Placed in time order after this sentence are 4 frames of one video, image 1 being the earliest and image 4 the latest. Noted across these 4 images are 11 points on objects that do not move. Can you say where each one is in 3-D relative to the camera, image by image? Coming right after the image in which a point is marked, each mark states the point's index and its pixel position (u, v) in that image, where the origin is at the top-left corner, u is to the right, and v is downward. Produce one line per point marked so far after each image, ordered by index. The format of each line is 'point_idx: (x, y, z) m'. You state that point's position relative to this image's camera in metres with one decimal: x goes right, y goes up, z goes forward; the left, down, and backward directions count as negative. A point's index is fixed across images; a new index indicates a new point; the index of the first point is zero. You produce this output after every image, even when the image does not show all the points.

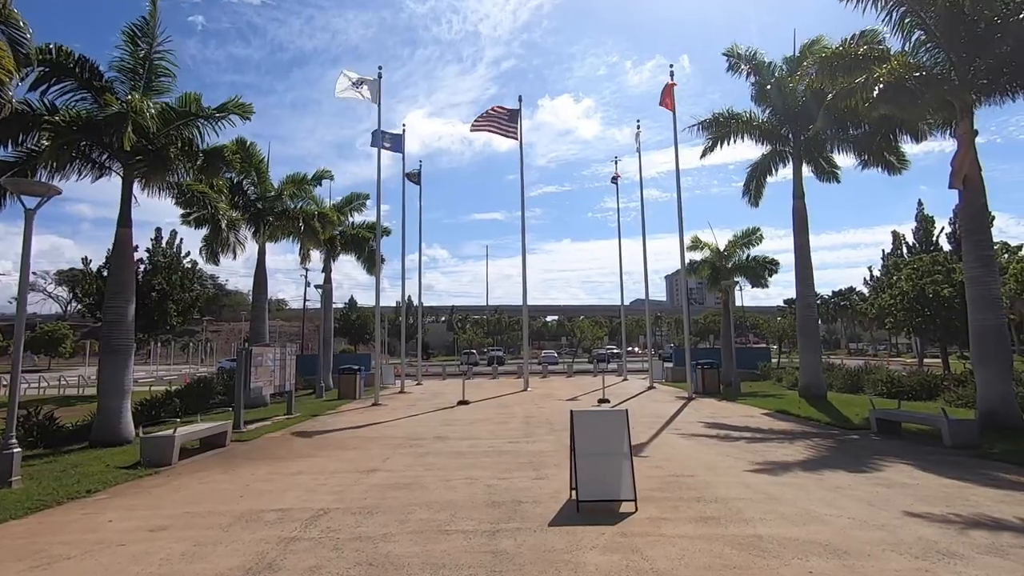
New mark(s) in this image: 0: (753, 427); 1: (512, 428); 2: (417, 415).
0: (+5.3, -3.0, +15.5) m
1: (0.0, -3.1, +15.6) m
2: (-2.6, -3.5, +19.2) m
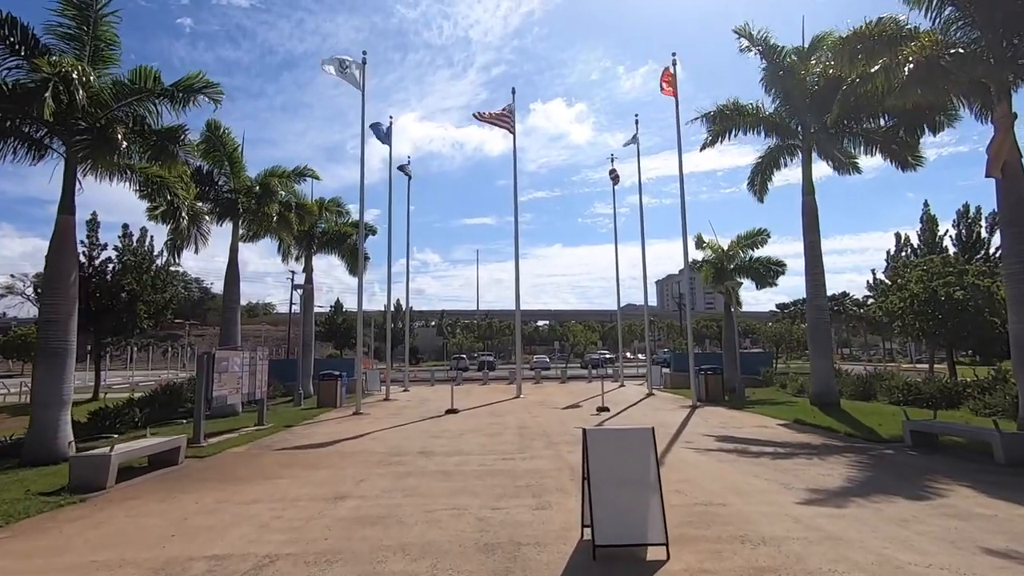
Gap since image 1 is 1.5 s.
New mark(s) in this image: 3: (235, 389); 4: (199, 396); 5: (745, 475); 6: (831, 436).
0: (+5.2, -3.0, +14.0) m
1: (-0.1, -3.0, +14.0) m
2: (-2.8, -3.4, +17.6) m
3: (-6.2, -2.3, +15.7) m
4: (-6.2, -2.2, +14.0) m
5: (+3.3, -2.6, +9.9) m
6: (+6.6, -3.0, +14.4) m
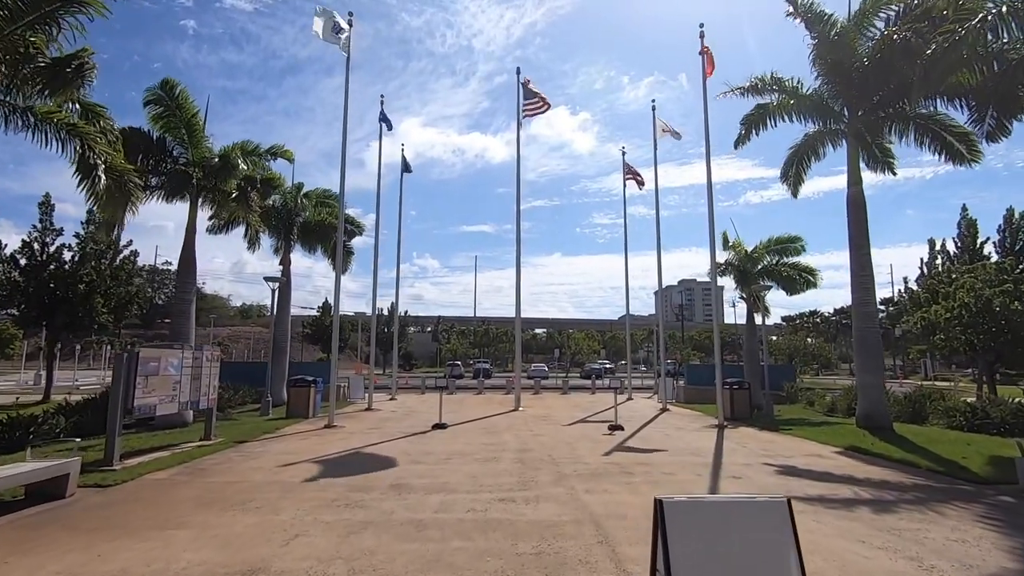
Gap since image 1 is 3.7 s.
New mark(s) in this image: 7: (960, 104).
0: (+5.2, -2.9, +11.1) m
1: (-0.1, -2.9, +11.0) m
2: (-2.8, -3.2, +14.6) m
3: (-6.2, -2.0, +12.7) m
4: (-6.2, -1.8, +11.0) m
5: (+3.3, -2.5, +6.9) m
6: (+6.5, -3.0, +11.5) m
7: (+11.4, +4.6, +18.0) m
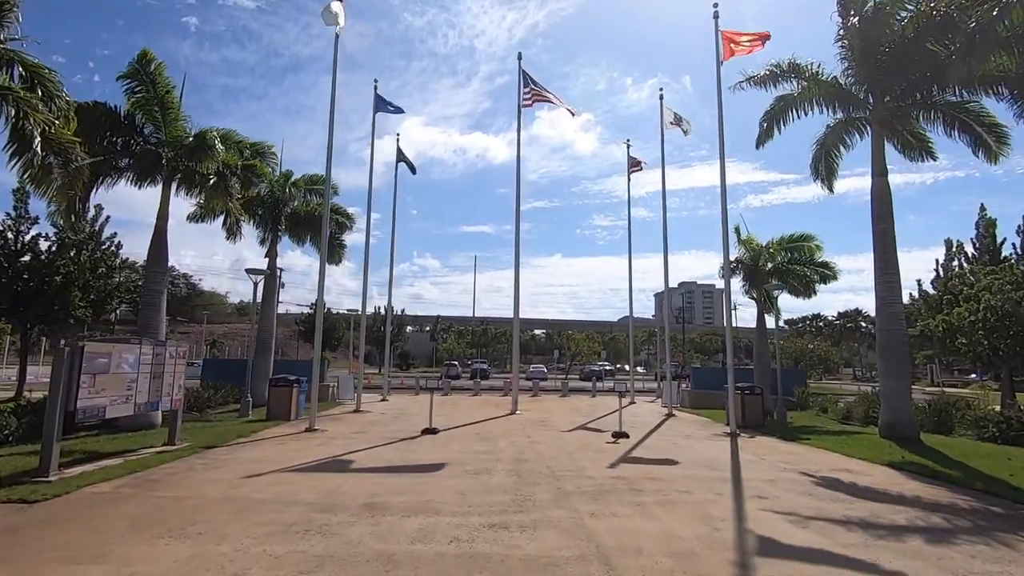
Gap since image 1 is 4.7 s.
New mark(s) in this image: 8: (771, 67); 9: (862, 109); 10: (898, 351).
0: (+5.1, -2.9, +9.7) m
1: (-0.2, -2.7, +9.7) m
2: (-2.9, -3.1, +13.2) m
3: (-6.2, -1.8, +11.4) m
4: (-6.3, -1.6, +9.7) m
5: (+3.2, -2.4, +5.5) m
6: (+6.5, -2.9, +10.1) m
7: (+11.4, +4.6, +16.6) m
8: (+7.1, +6.1, +19.3) m
9: (+9.3, +4.8, +18.7) m
10: (+9.3, -1.5, +17.1) m
